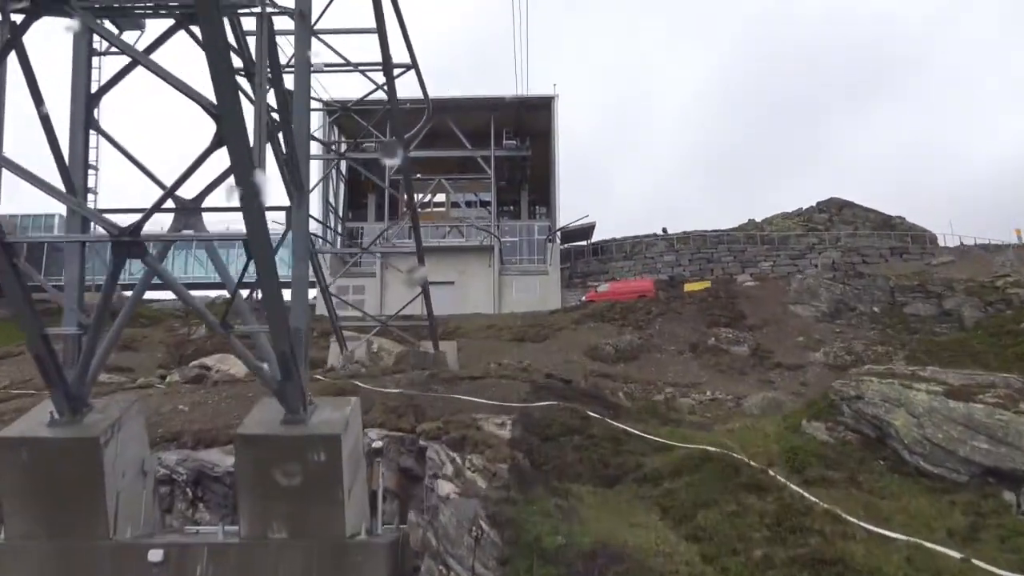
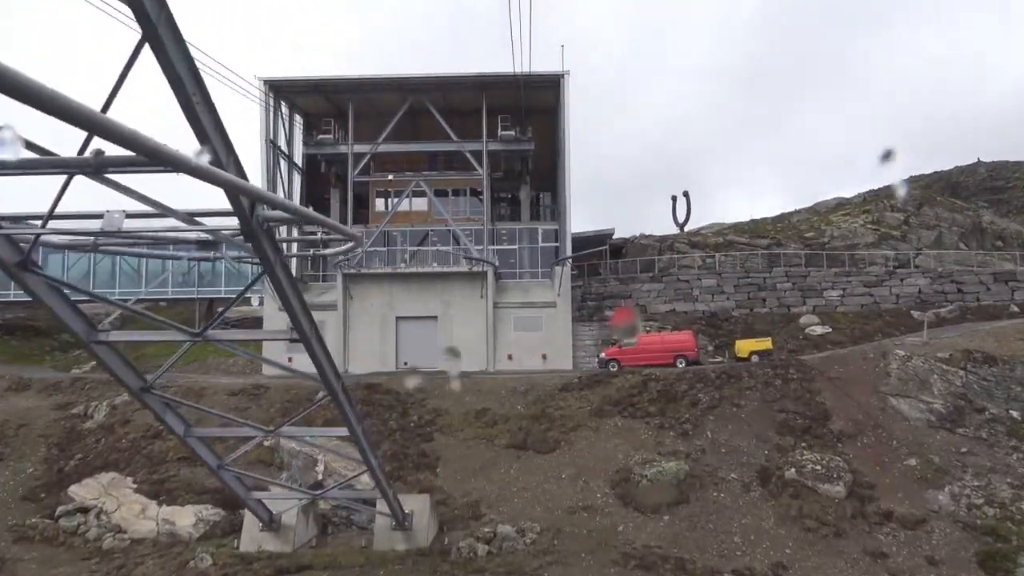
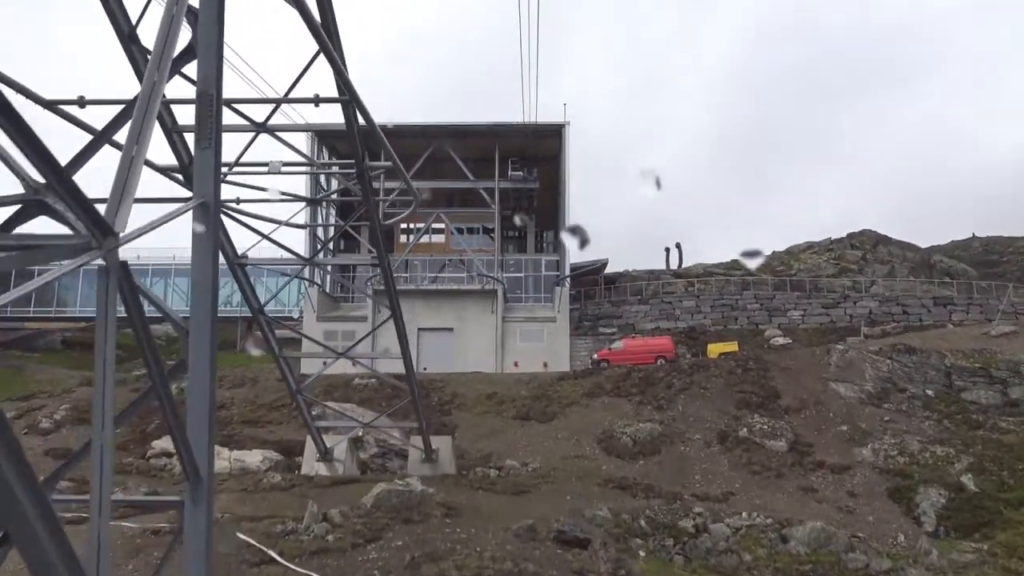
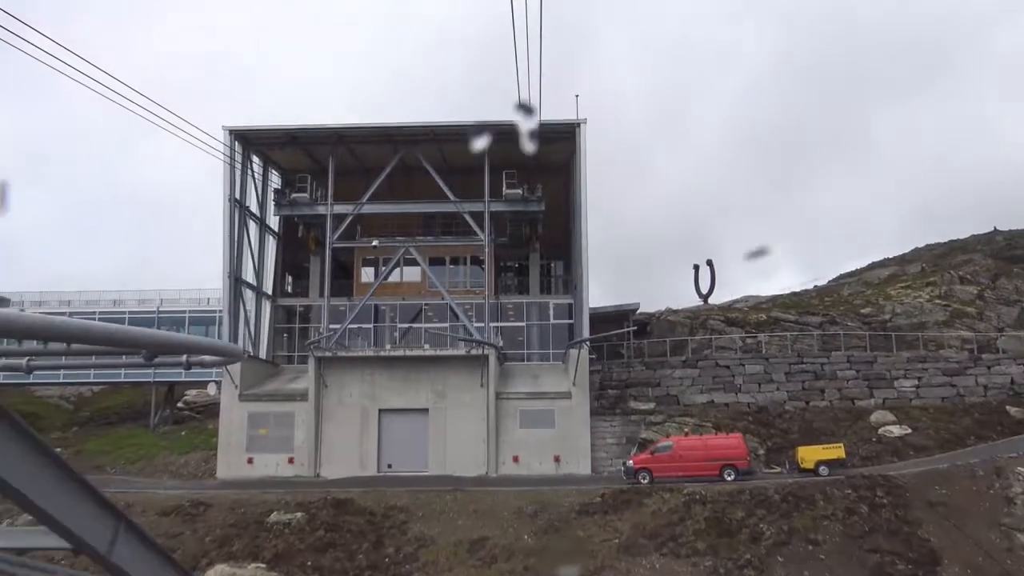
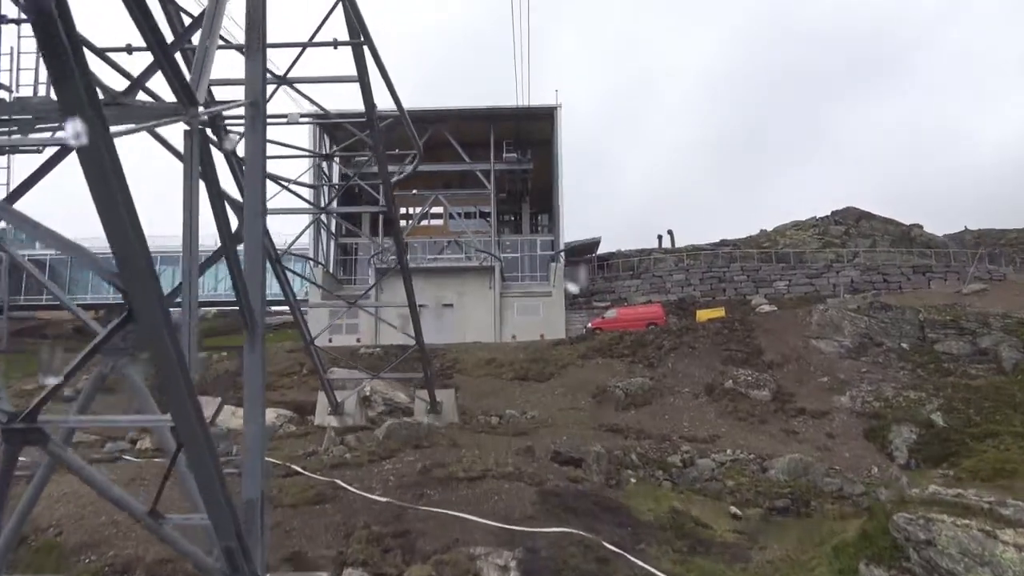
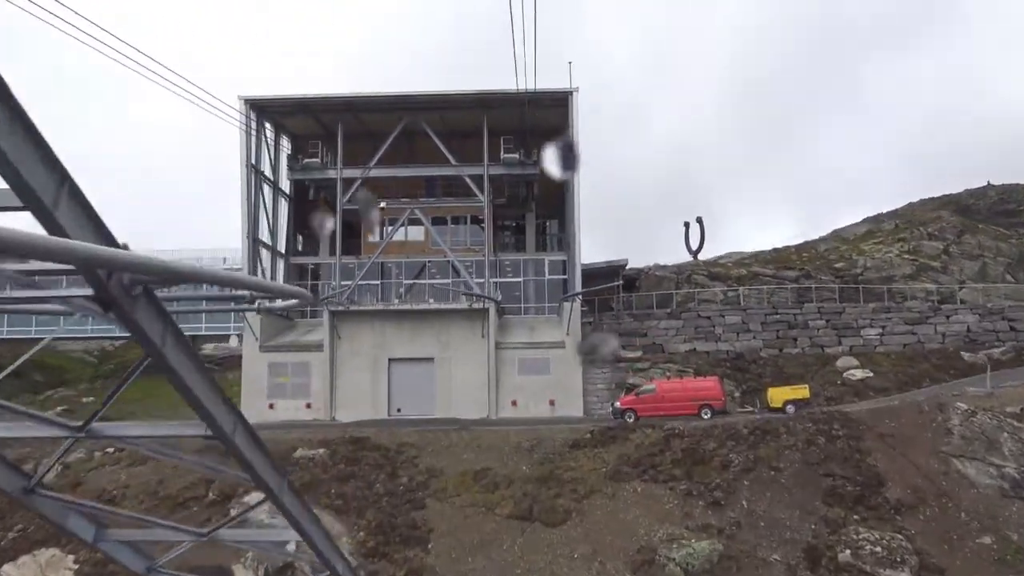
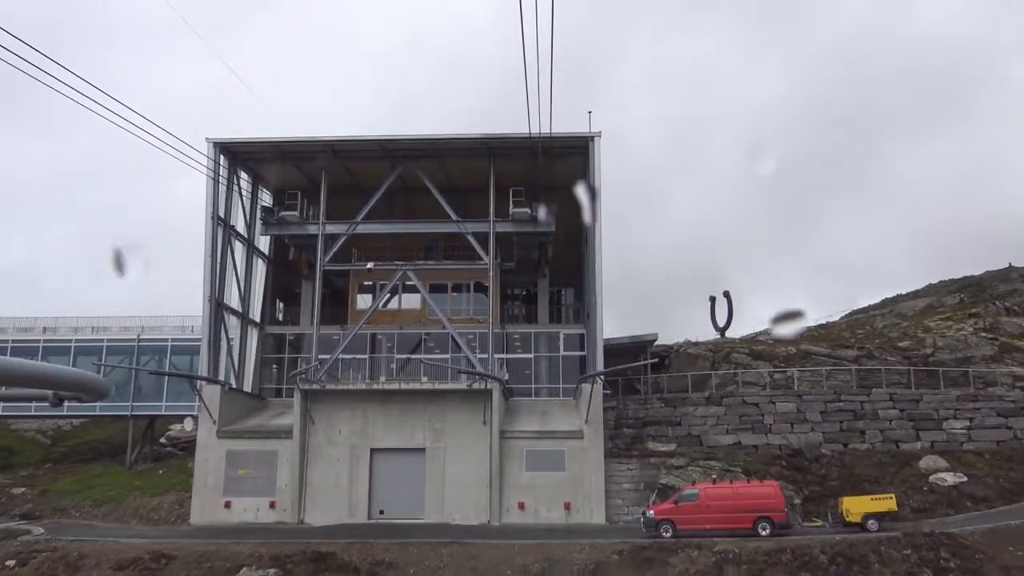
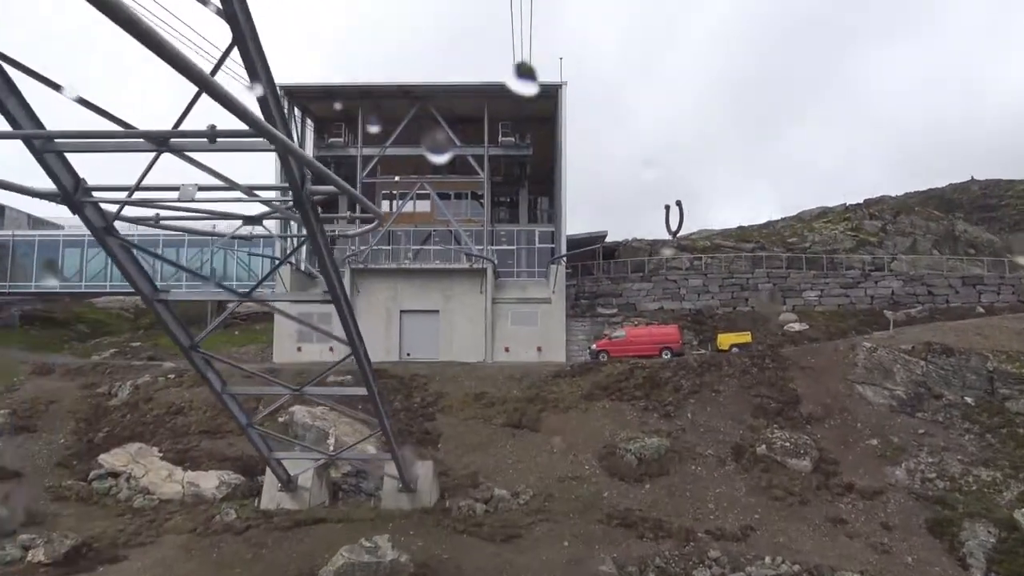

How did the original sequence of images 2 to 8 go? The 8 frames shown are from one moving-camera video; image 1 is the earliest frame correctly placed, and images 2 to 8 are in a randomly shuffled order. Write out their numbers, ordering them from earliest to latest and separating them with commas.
5, 3, 8, 2, 6, 4, 7
